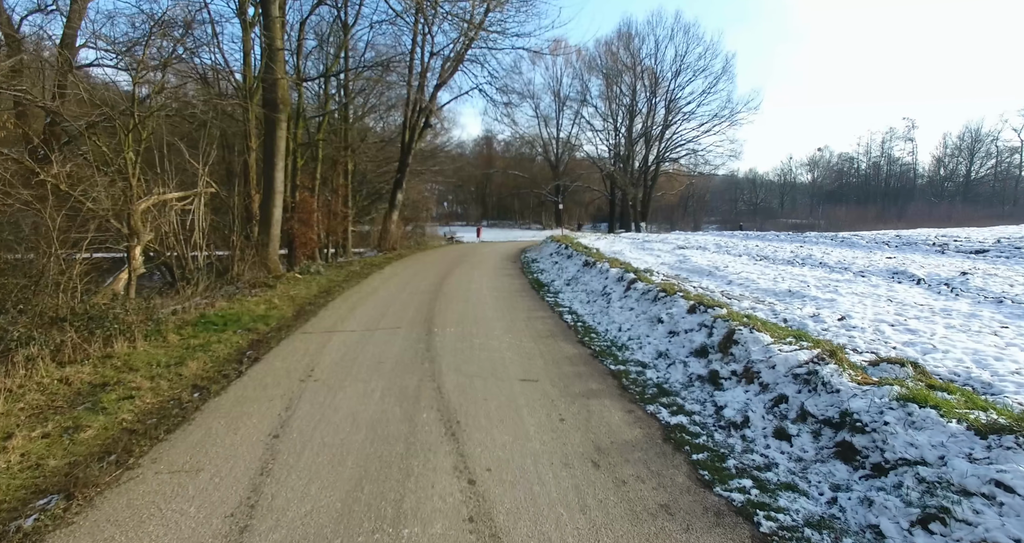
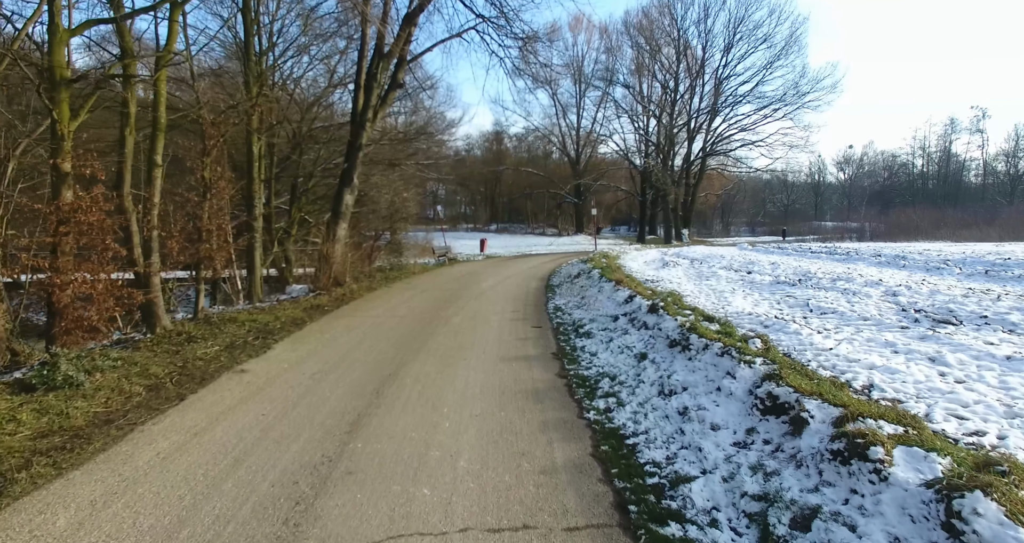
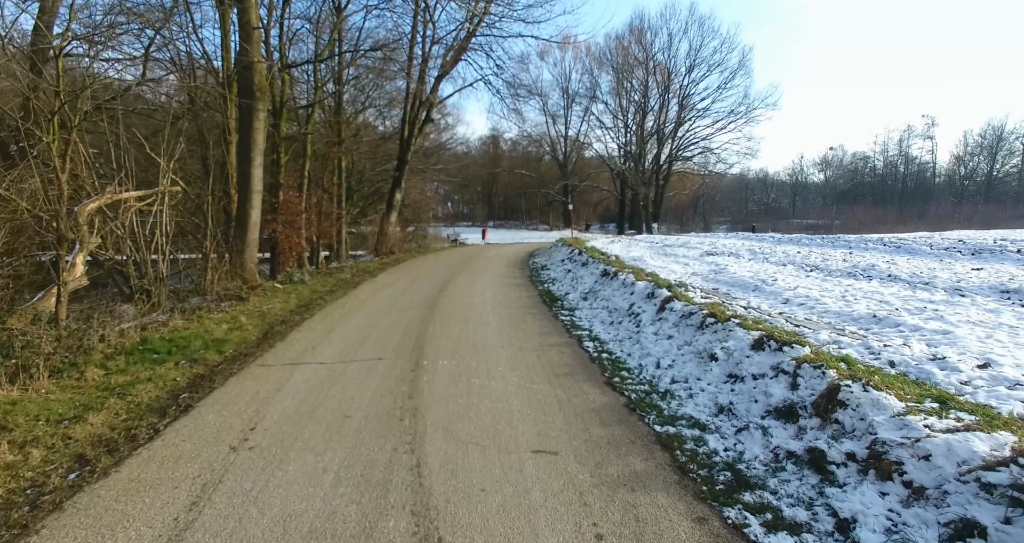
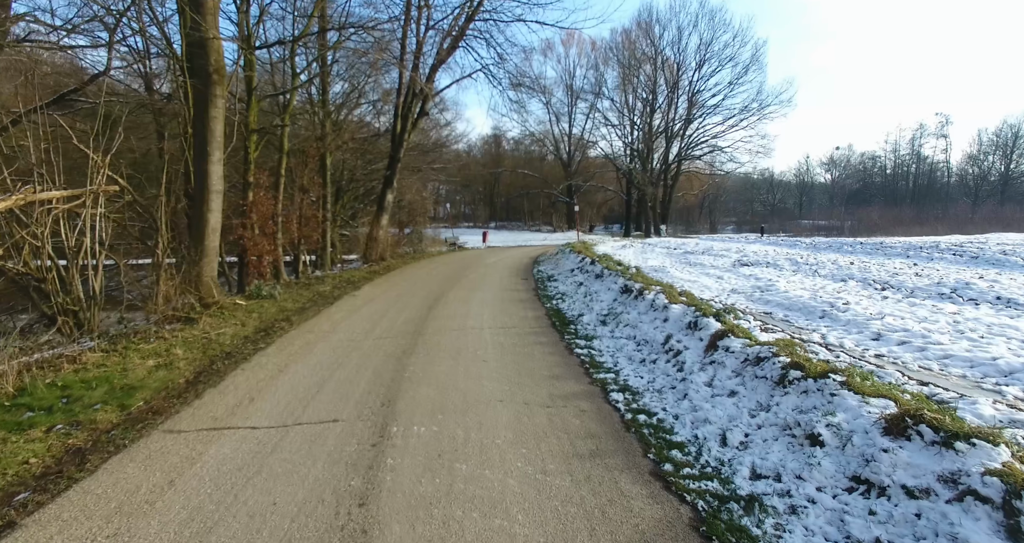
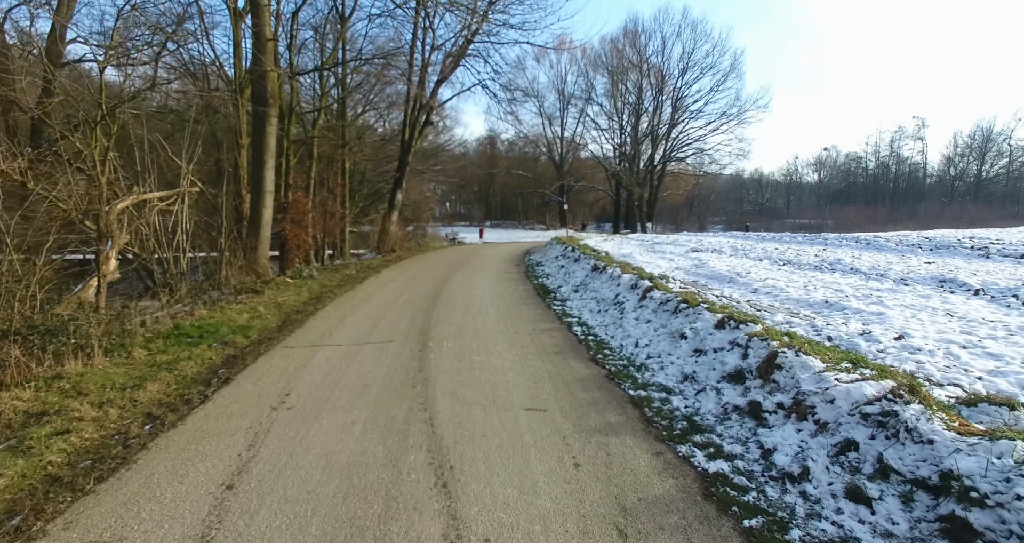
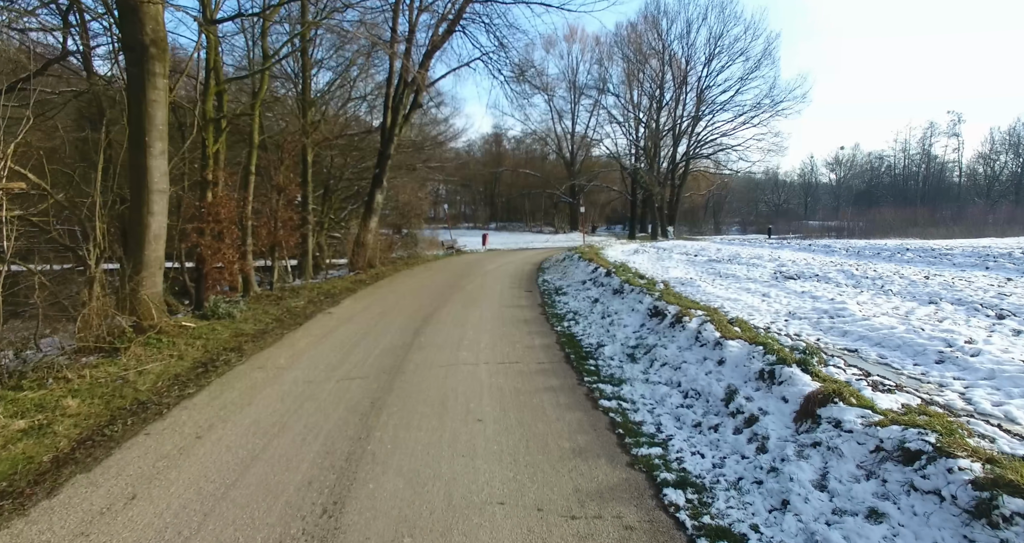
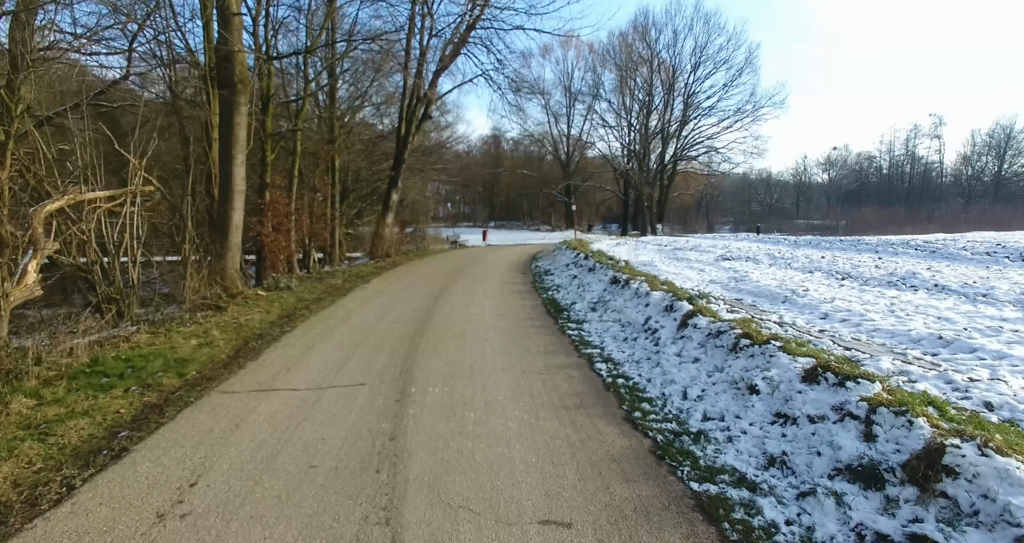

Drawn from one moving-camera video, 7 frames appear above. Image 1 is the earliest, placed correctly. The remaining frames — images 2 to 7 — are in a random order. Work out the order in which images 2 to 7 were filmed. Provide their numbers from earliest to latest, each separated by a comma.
5, 3, 7, 4, 6, 2
